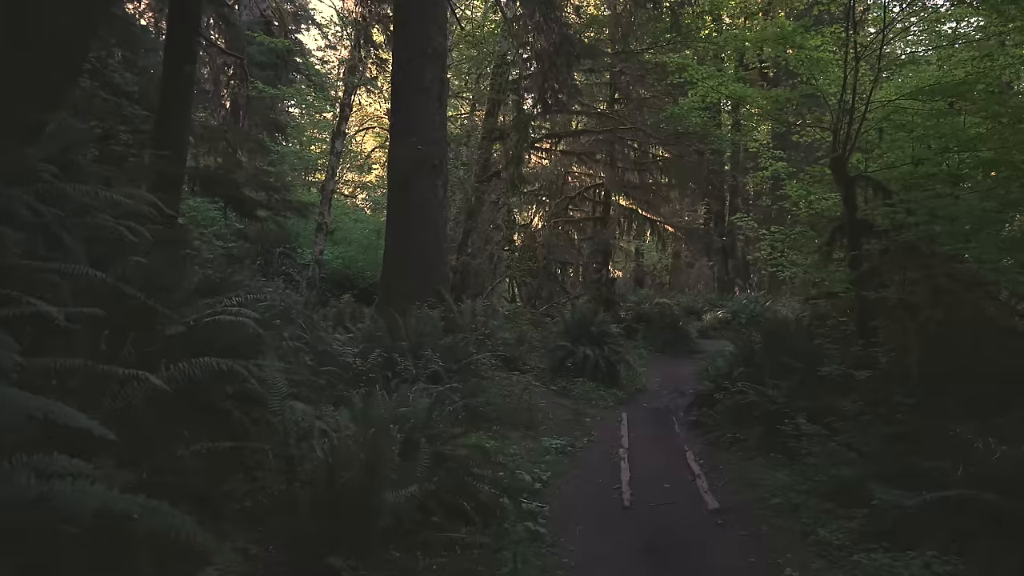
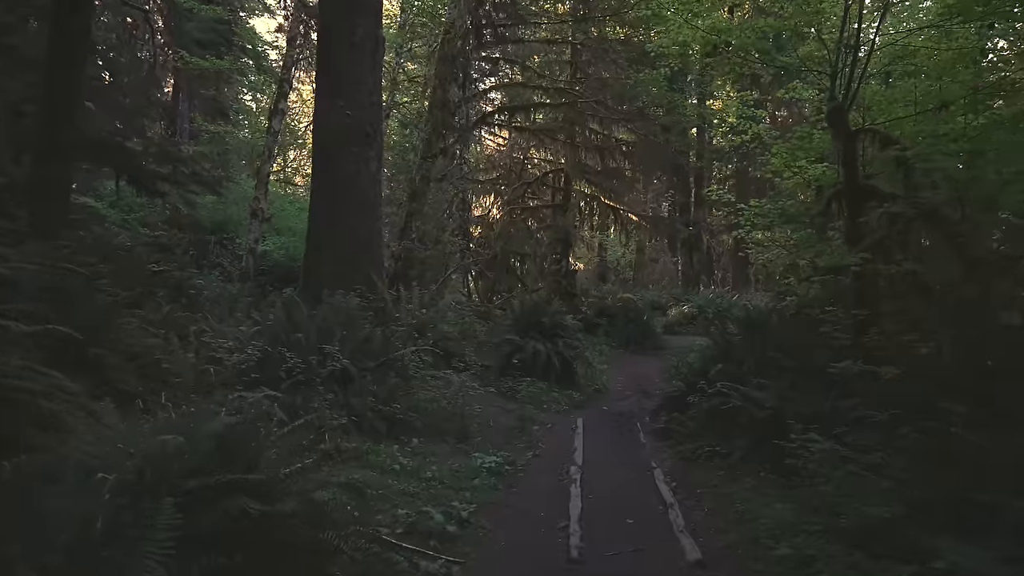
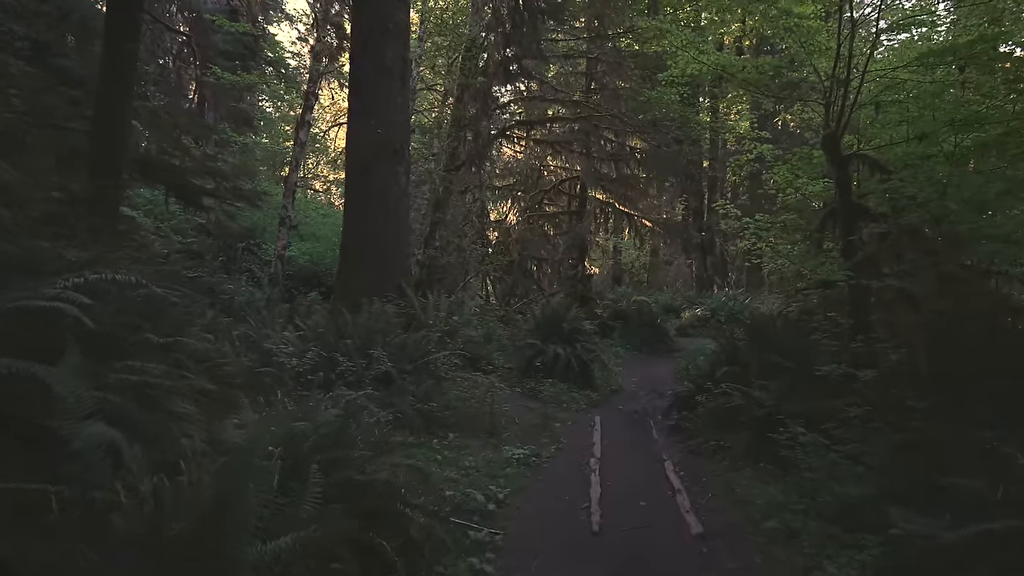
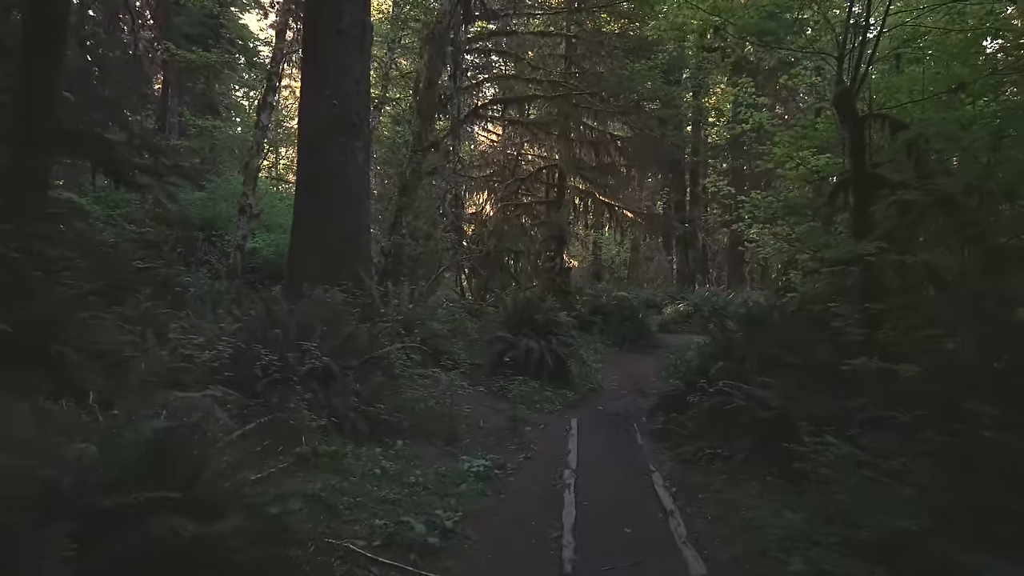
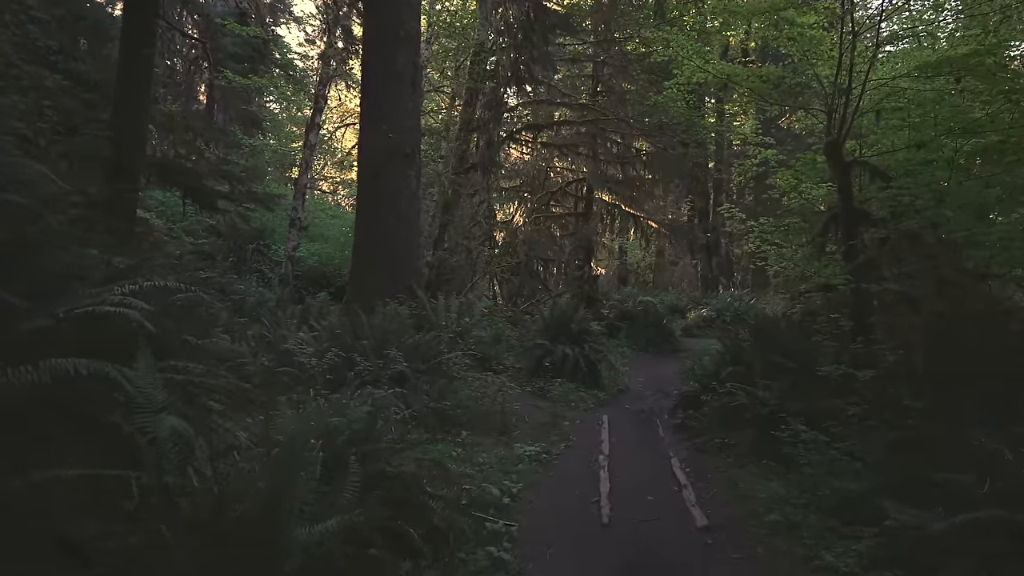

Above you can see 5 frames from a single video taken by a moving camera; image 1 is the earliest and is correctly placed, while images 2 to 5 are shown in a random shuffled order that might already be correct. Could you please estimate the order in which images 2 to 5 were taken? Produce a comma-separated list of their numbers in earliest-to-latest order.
5, 3, 2, 4
